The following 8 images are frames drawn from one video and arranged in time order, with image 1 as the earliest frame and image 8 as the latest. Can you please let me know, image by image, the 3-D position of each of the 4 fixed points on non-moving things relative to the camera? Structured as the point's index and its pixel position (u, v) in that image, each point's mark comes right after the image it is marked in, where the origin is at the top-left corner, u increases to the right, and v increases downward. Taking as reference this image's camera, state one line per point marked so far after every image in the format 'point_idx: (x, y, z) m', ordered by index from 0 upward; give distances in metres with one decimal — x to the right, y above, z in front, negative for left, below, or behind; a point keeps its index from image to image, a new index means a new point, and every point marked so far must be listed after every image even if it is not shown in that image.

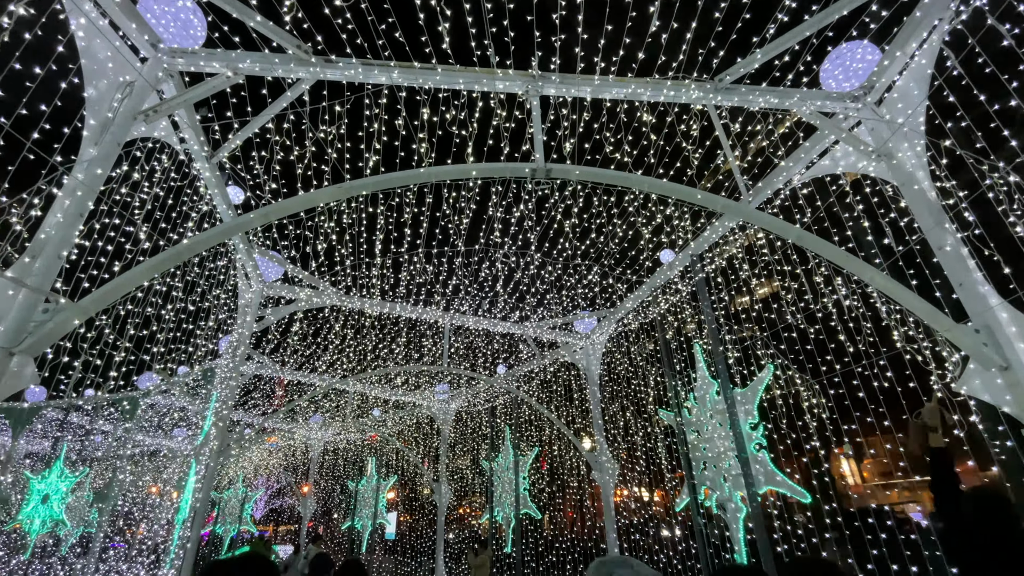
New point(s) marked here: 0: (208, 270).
0: (-6.8, +0.4, +10.7) m
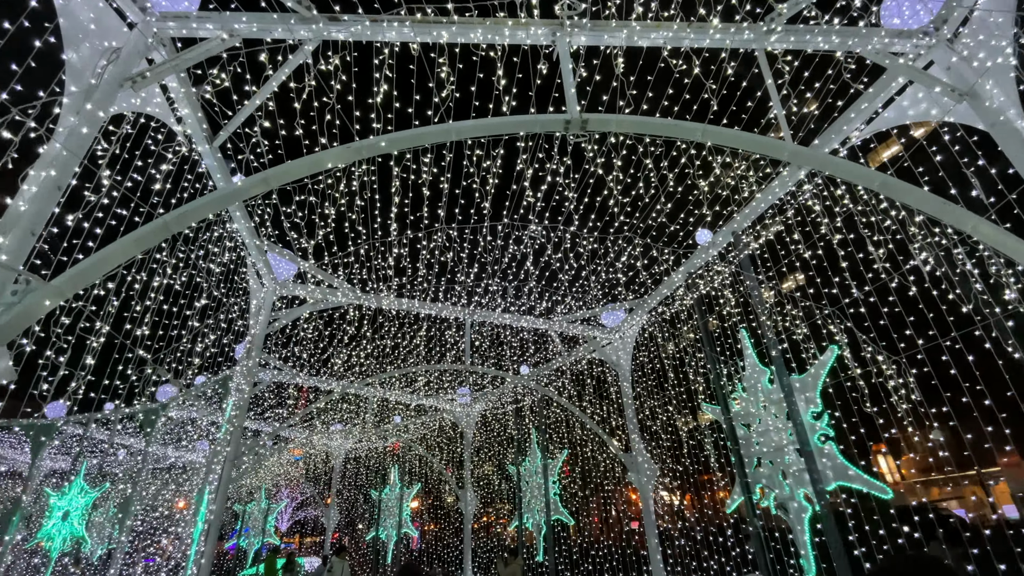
0: (-6.2, +0.5, +10.0) m
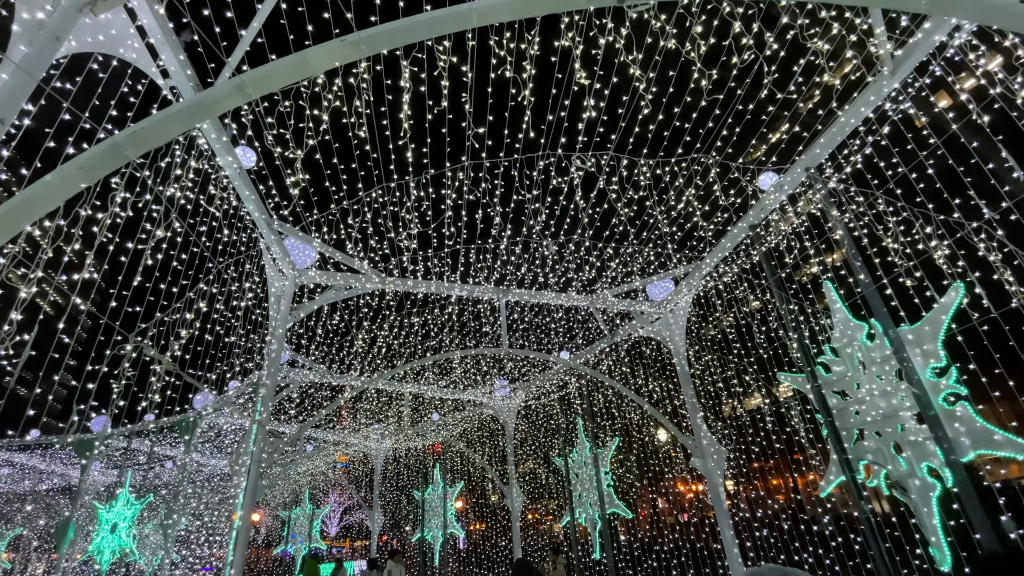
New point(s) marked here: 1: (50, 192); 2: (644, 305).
0: (-5.5, +0.8, +9.0) m
1: (-3.6, +0.7, +3.7) m
2: (+3.5, -0.6, +12.8) m
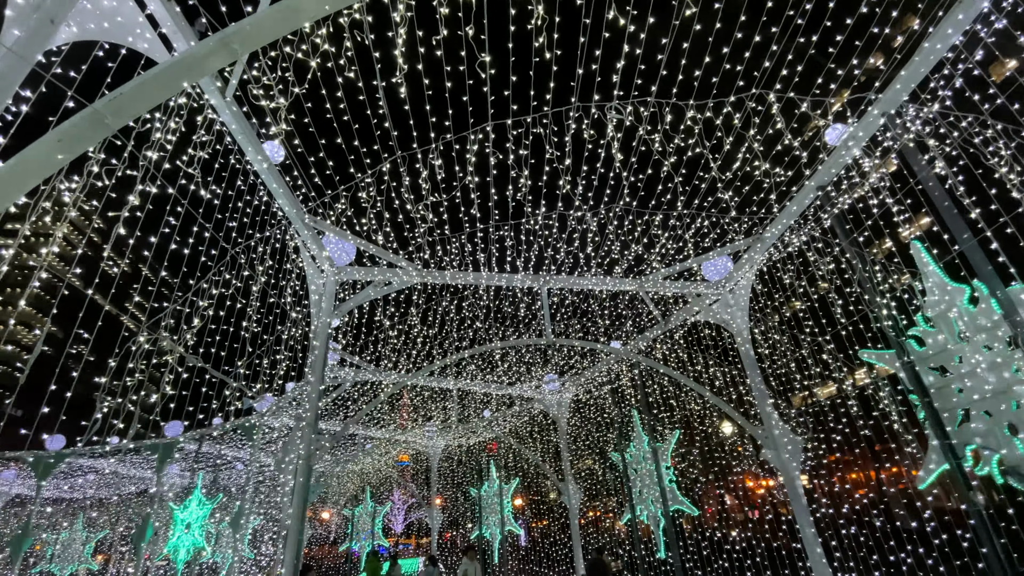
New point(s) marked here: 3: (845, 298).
0: (-4.8, +0.9, +8.8) m
1: (-3.5, +0.9, +3.4) m
2: (+4.6, 0.0, +11.7) m
3: (+7.1, -0.2, +10.3) m
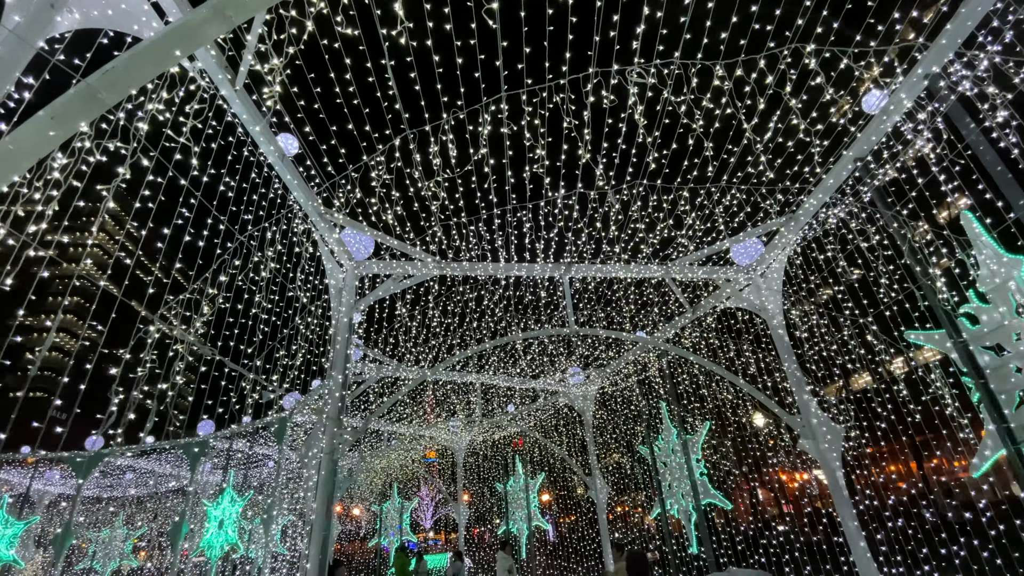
0: (-4.5, +1.0, +8.8) m
1: (-3.4, +1.0, +3.3) m
2: (+5.0, +0.4, +11.2) m
3: (+7.6, +0.2, +9.7) m
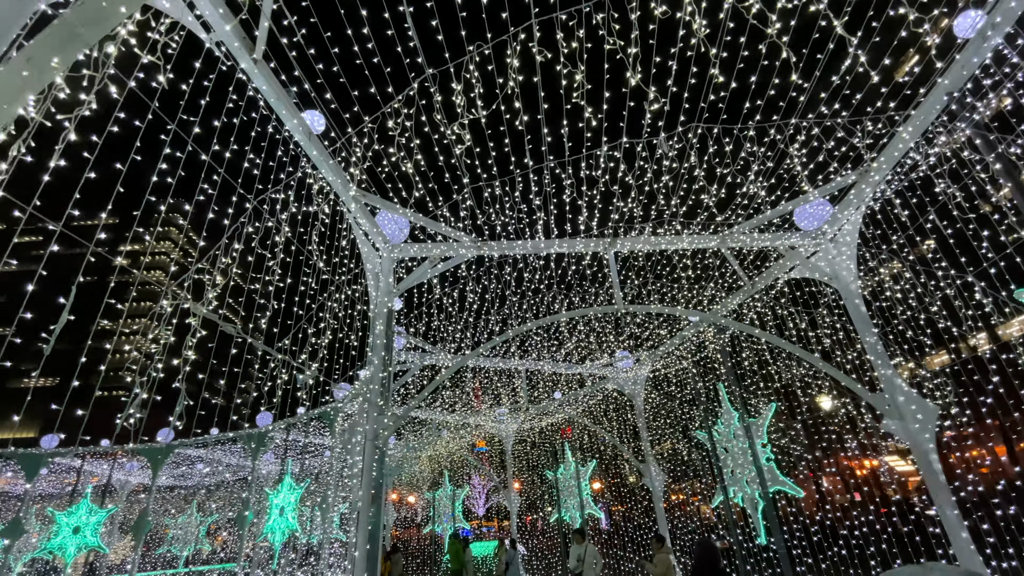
0: (-3.8, +1.3, +8.4) m
1: (-3.2, +1.2, +2.9) m
2: (+5.9, +1.1, +10.0) m
3: (+8.3, +1.1, +8.3) m
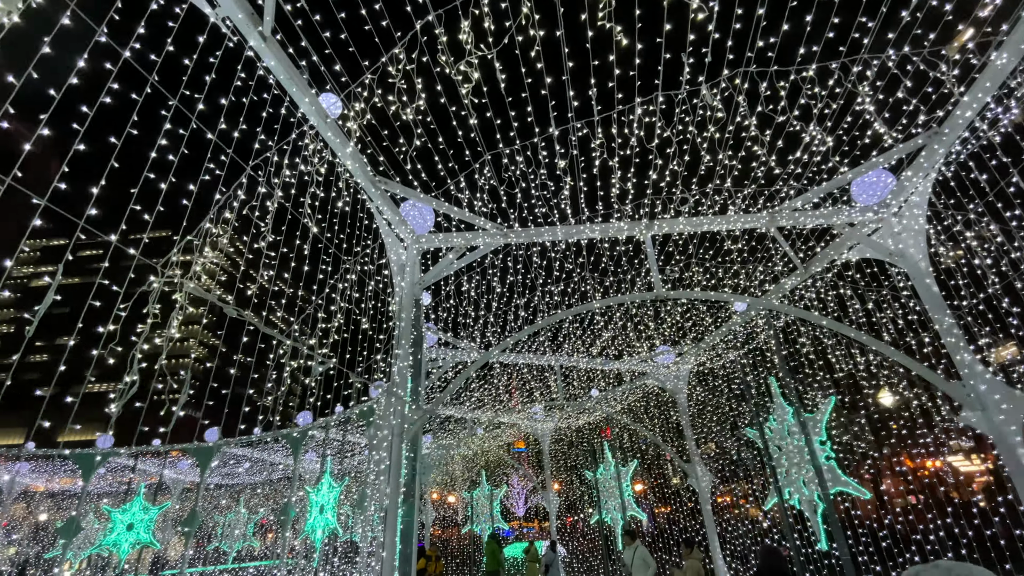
0: (-3.3, +1.5, +8.1) m
1: (-3.1, +1.4, +2.5) m
2: (+6.4, +1.5, +9.0) m
3: (+8.7, +1.5, +7.1) m
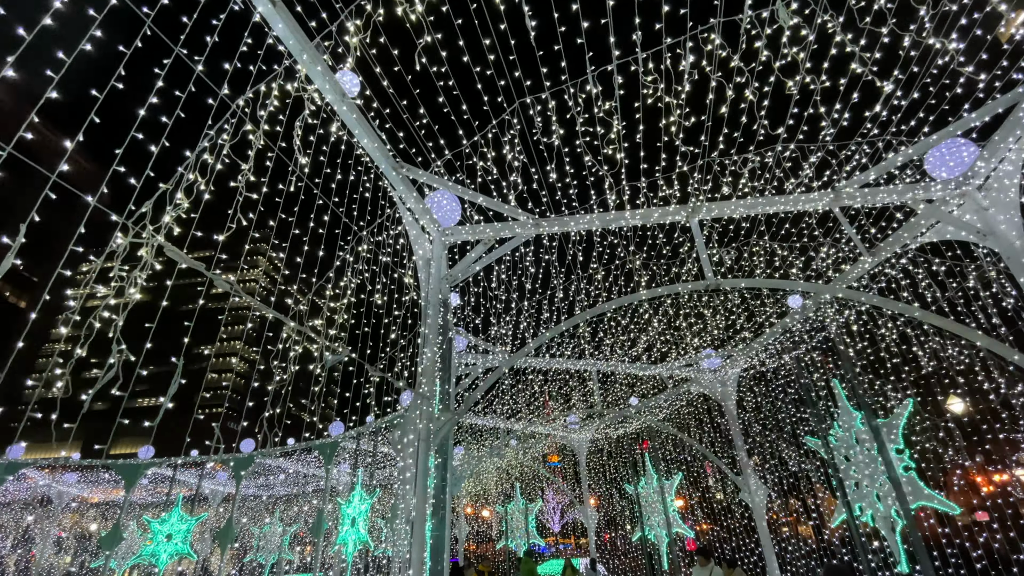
0: (-2.8, +1.7, +7.5) m
1: (-3.0, +1.7, +1.9) m
2: (+7.0, +1.9, +7.7) m
3: (+9.1, +2.0, +5.7) m
